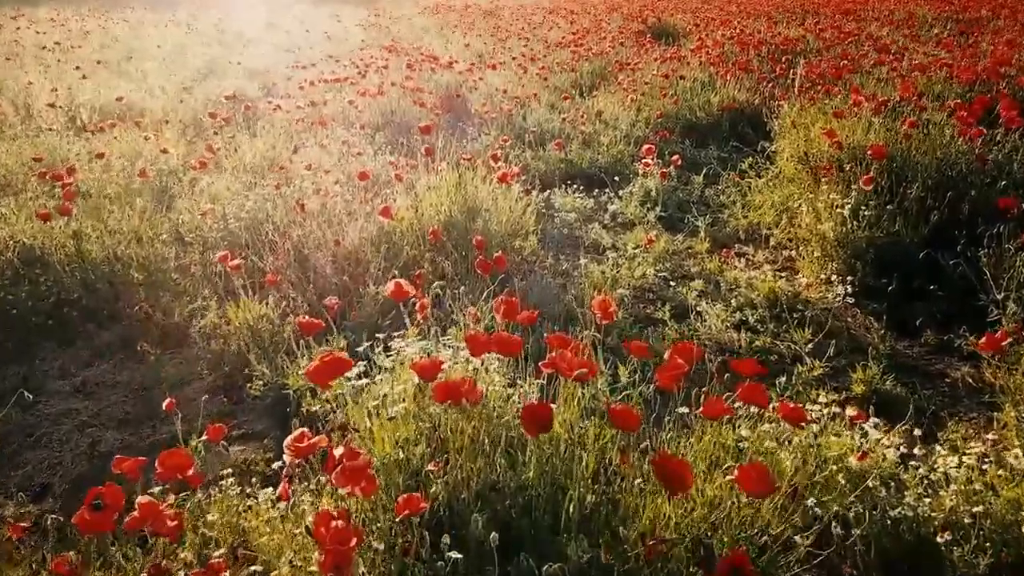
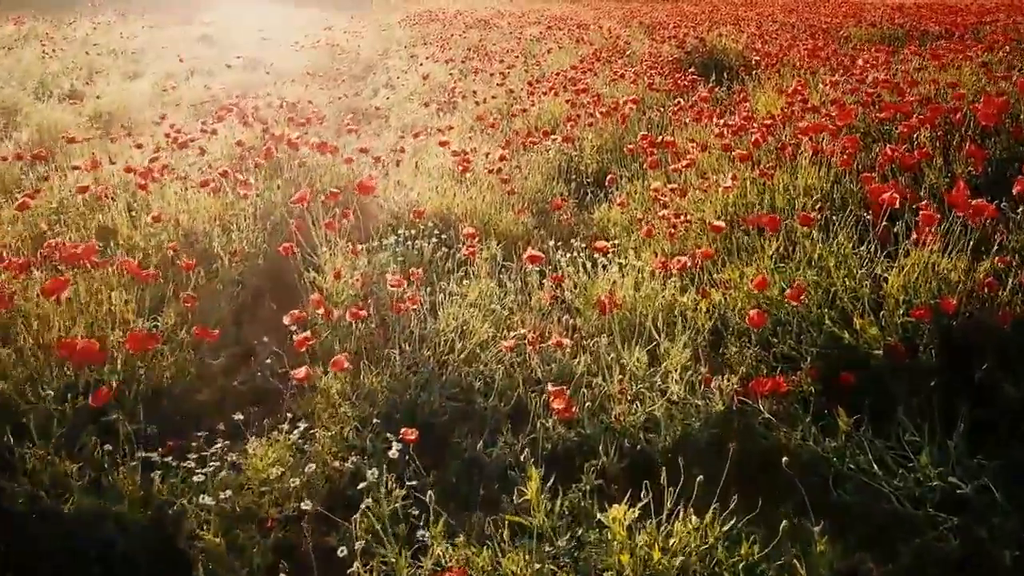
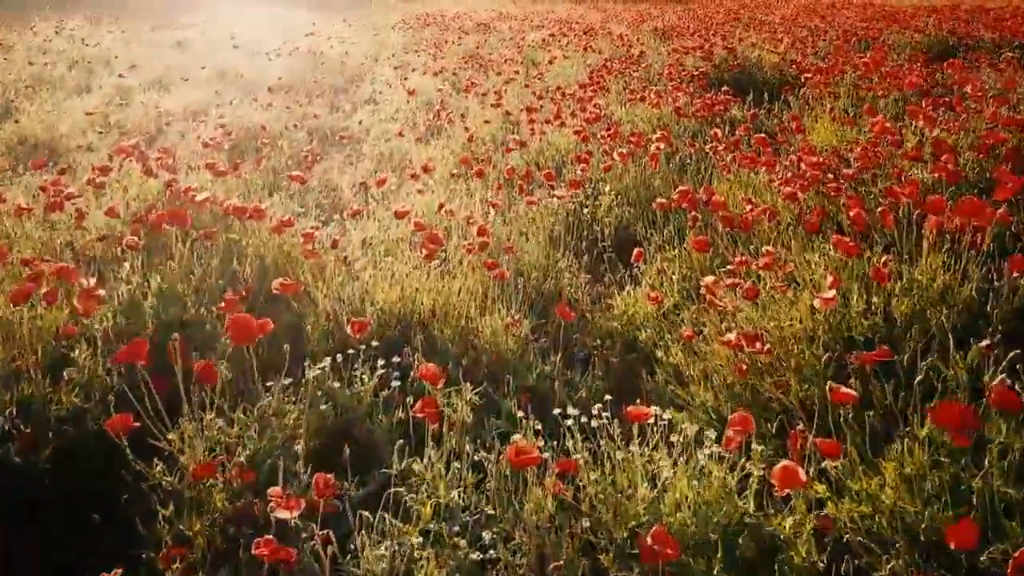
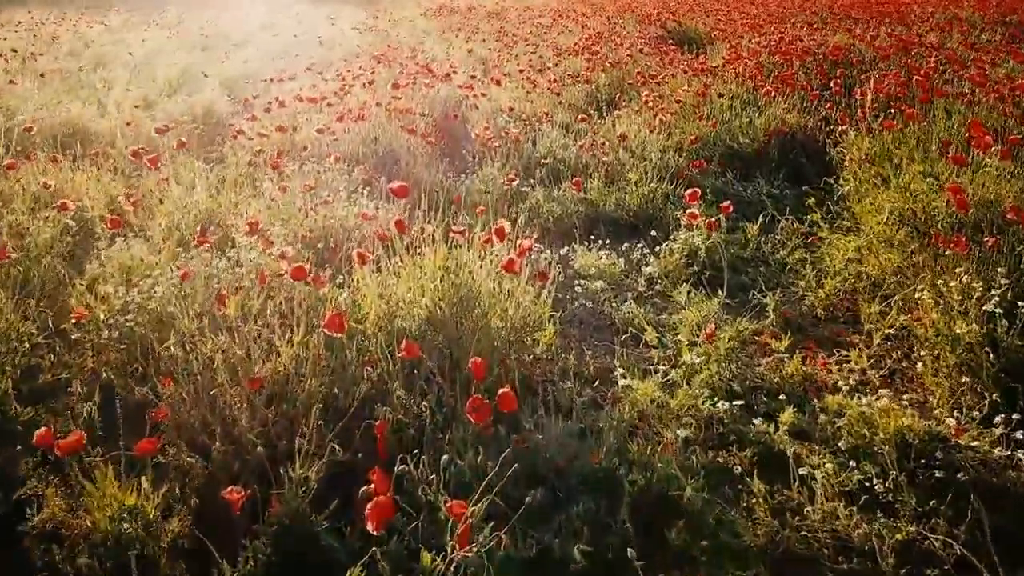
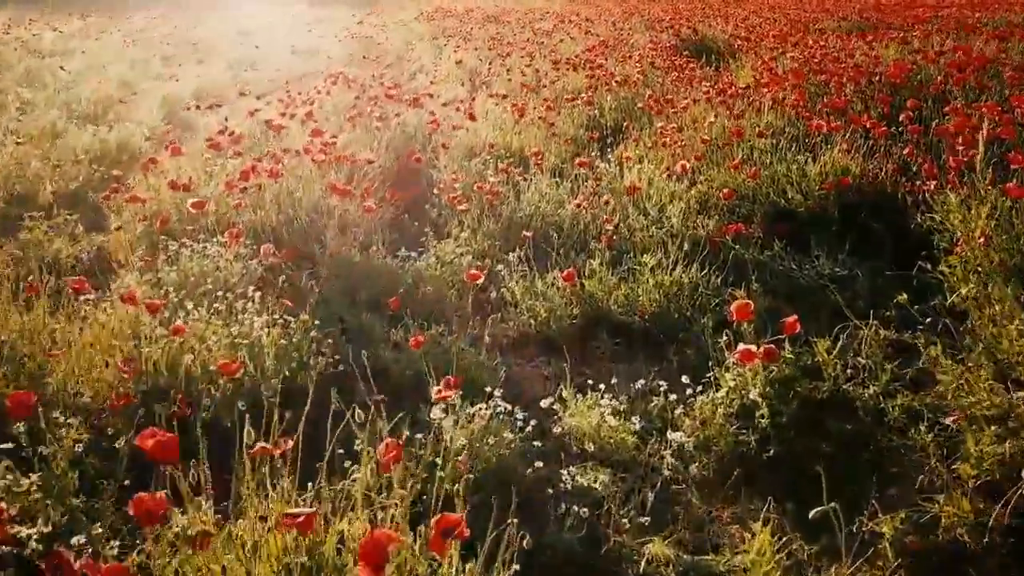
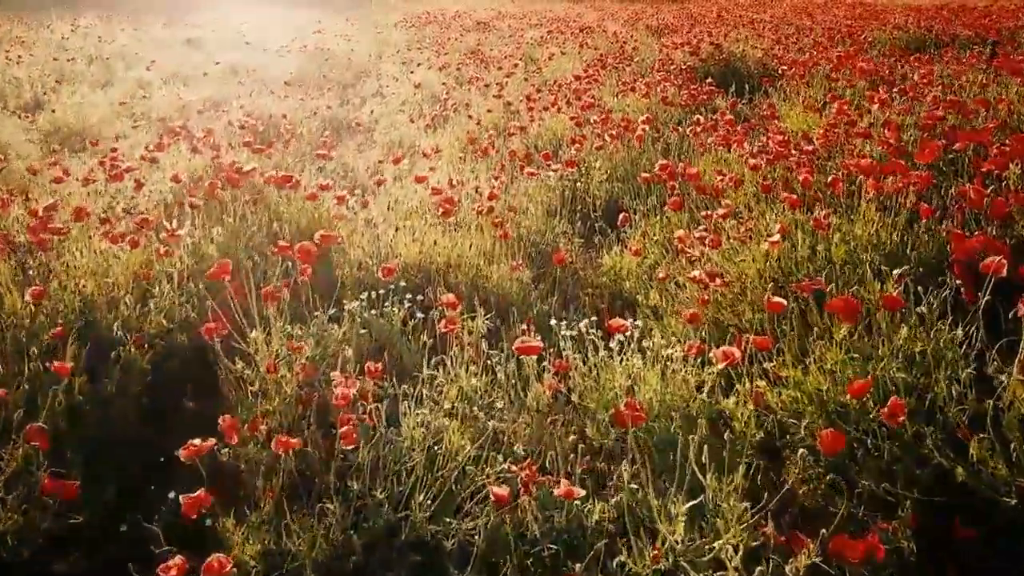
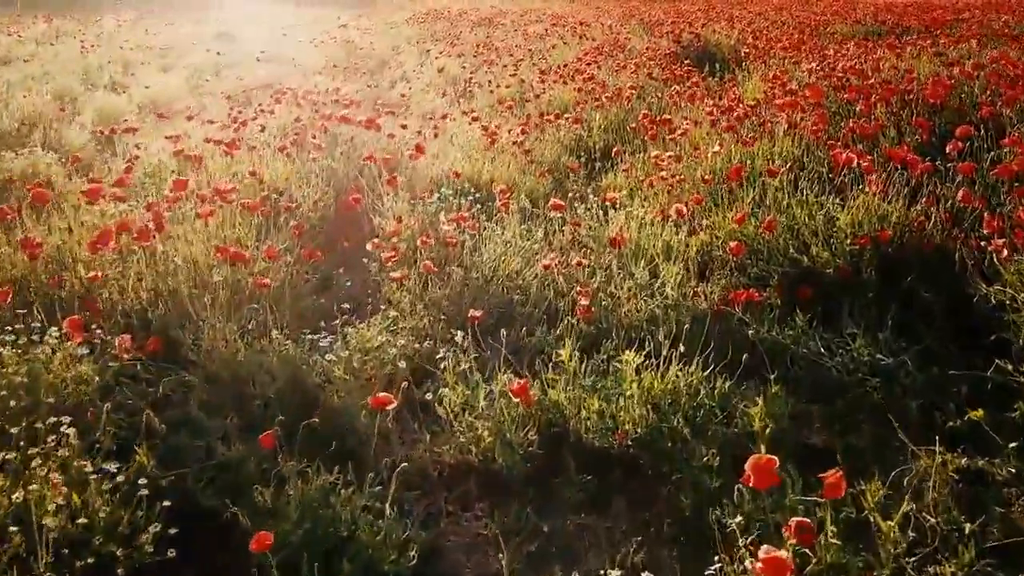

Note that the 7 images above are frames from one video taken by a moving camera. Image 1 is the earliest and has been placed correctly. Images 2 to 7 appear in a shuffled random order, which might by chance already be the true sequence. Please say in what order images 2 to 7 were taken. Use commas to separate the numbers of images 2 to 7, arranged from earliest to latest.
4, 5, 7, 2, 6, 3
